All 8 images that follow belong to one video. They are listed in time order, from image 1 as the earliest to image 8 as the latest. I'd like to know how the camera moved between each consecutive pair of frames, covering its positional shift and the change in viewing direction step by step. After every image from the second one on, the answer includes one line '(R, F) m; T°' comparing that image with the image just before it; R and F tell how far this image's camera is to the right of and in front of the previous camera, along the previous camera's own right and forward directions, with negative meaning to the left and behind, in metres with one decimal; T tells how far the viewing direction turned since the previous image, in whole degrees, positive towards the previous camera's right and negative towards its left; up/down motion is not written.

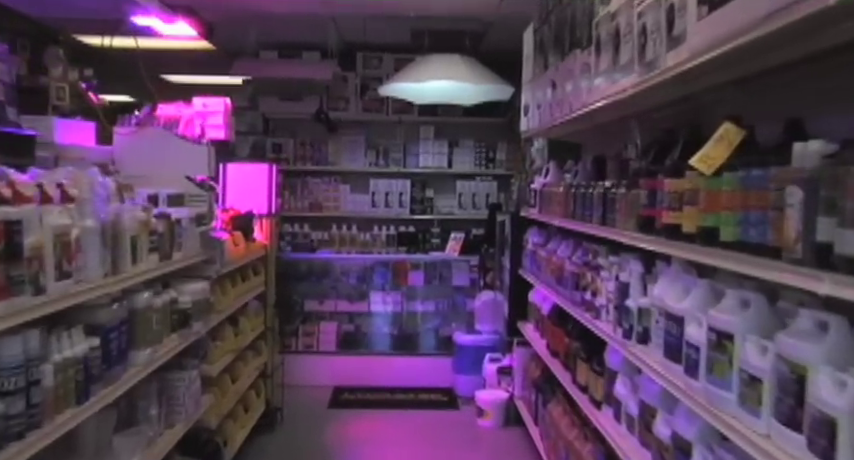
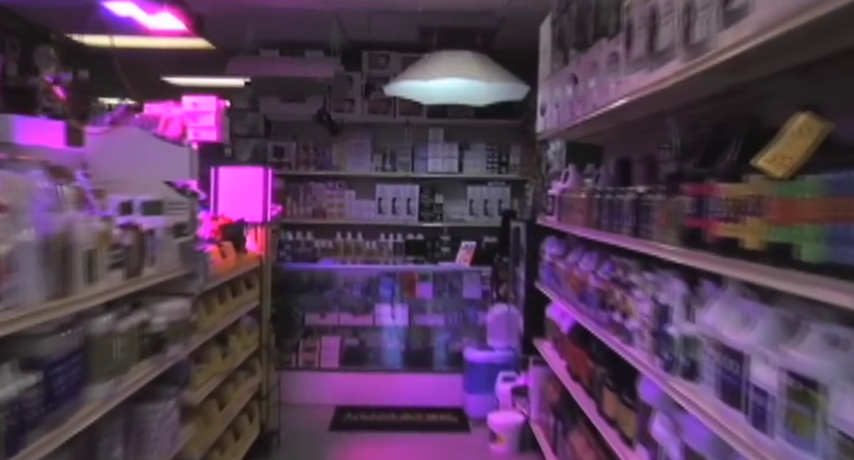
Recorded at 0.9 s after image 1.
(0.0, +0.3) m; -1°
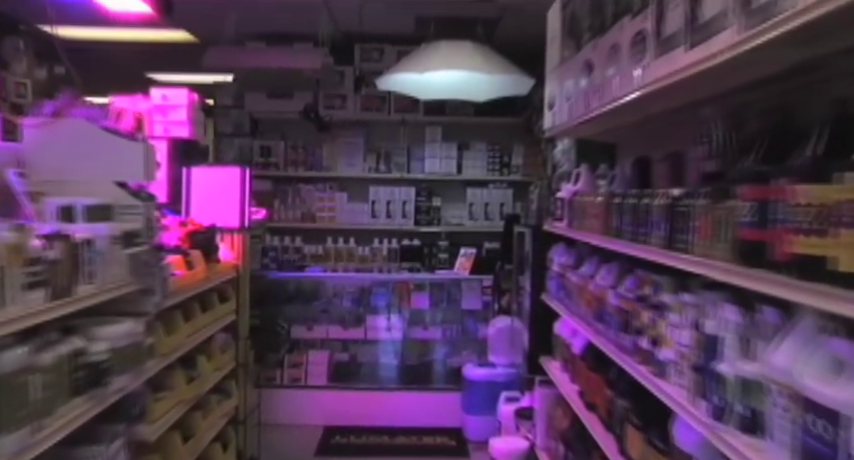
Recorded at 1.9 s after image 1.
(0.0, +0.4) m; 0°
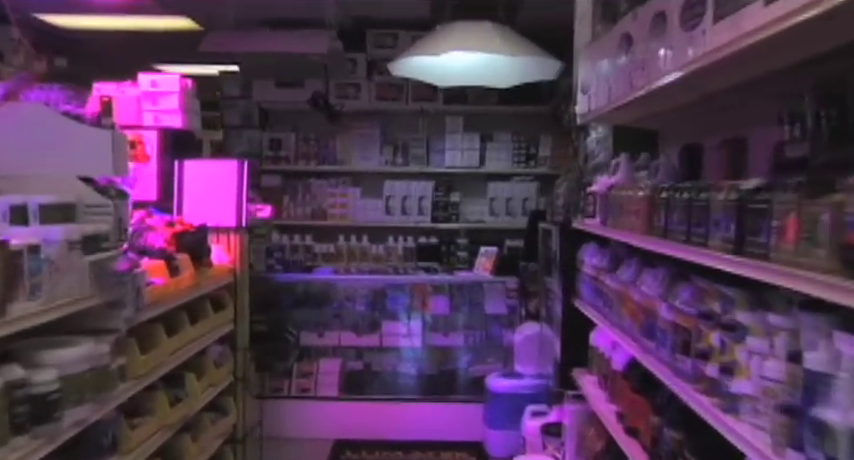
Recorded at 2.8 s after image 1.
(0.0, +0.3) m; -2°
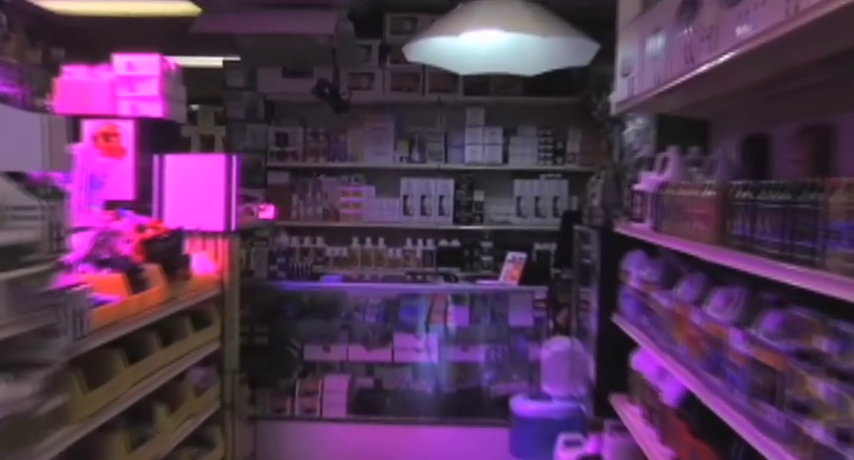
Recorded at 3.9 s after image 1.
(0.0, +0.4) m; -2°
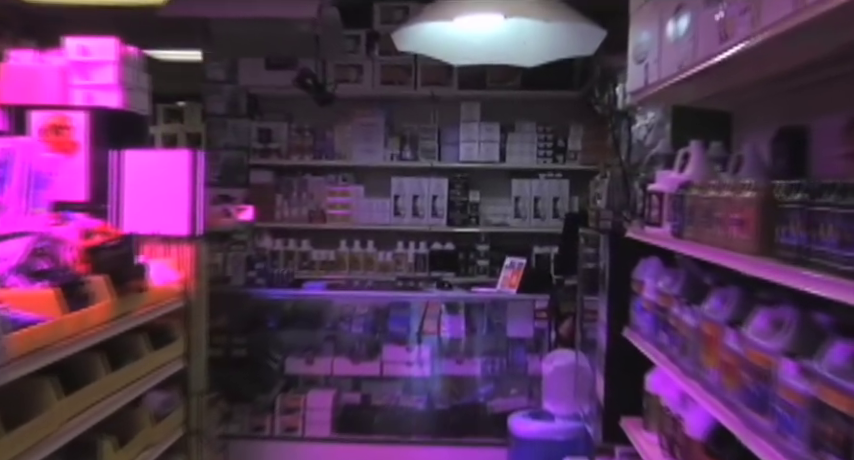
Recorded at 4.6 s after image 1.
(0.0, +0.3) m; +1°
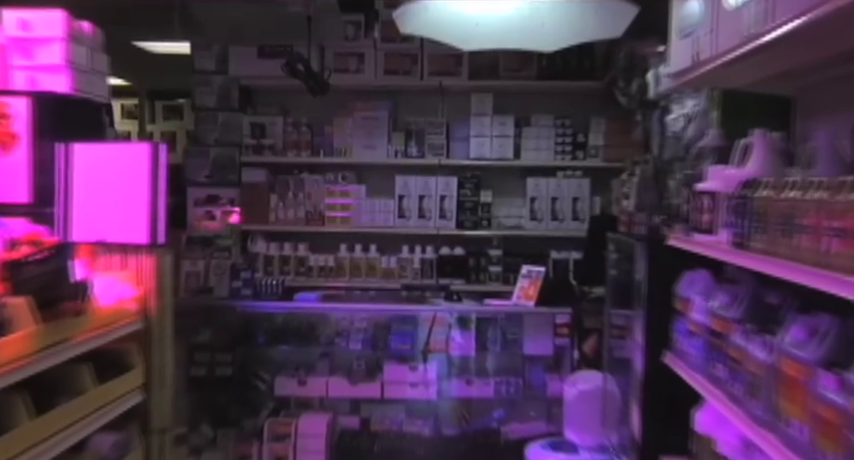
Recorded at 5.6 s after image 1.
(0.0, +0.4) m; -1°
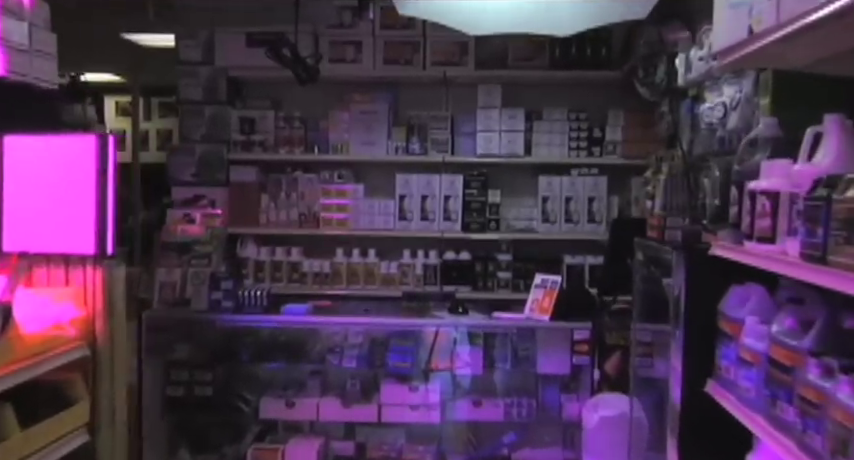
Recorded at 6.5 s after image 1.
(0.0, +0.3) m; -1°
